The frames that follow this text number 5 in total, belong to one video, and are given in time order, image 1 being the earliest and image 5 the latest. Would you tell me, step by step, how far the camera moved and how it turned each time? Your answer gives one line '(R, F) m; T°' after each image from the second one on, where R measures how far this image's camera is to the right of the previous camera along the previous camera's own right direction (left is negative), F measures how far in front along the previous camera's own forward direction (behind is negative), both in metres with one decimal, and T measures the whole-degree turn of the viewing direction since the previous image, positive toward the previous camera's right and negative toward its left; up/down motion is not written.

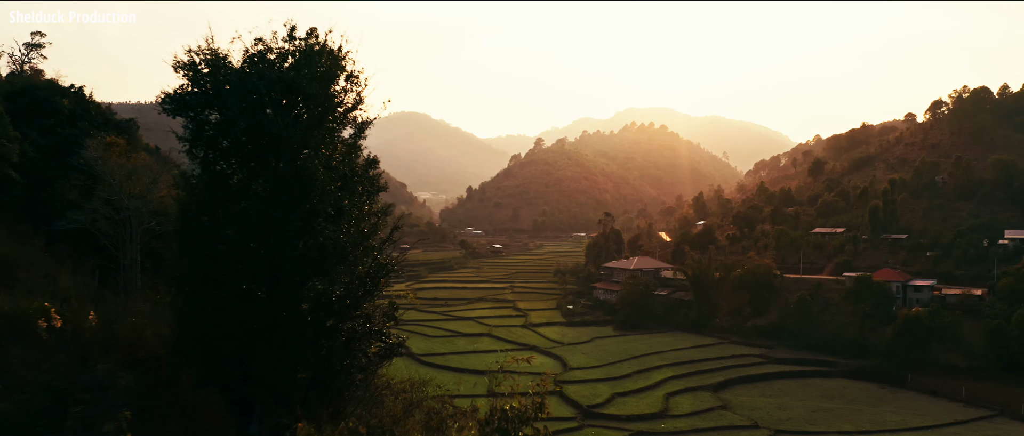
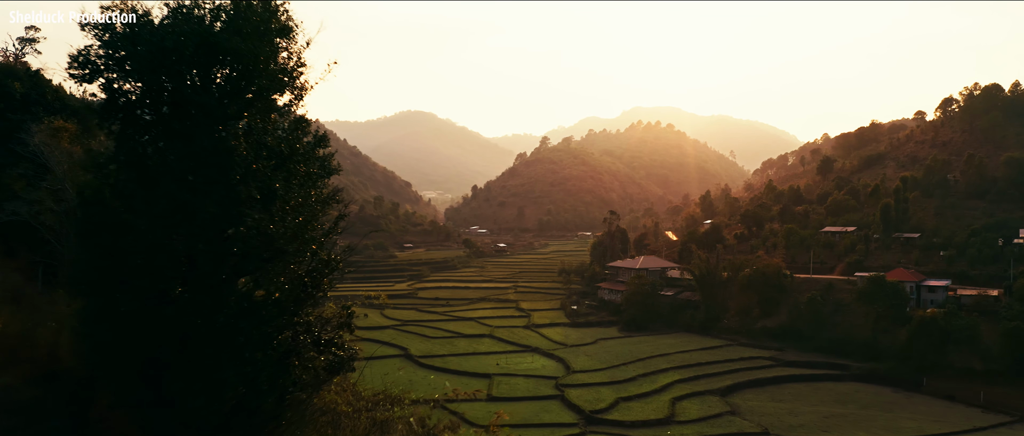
(+0.3, +1.0) m; -1°
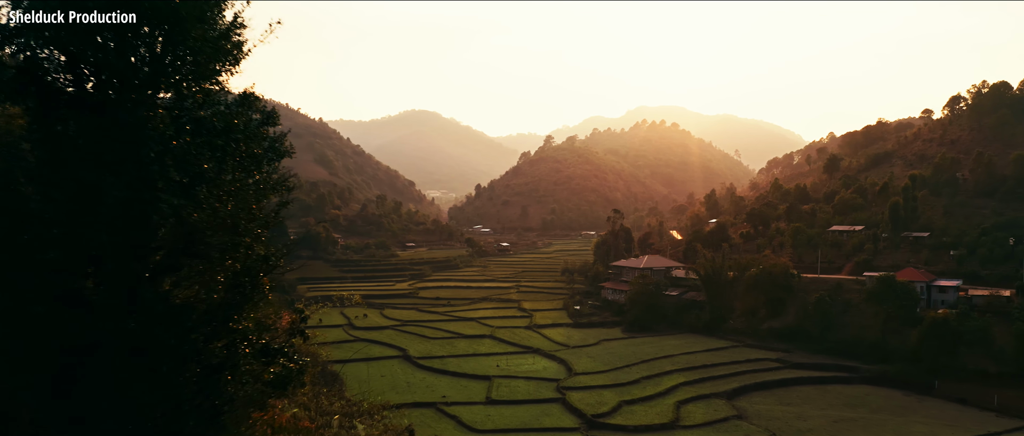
(+0.2, +0.7) m; 0°
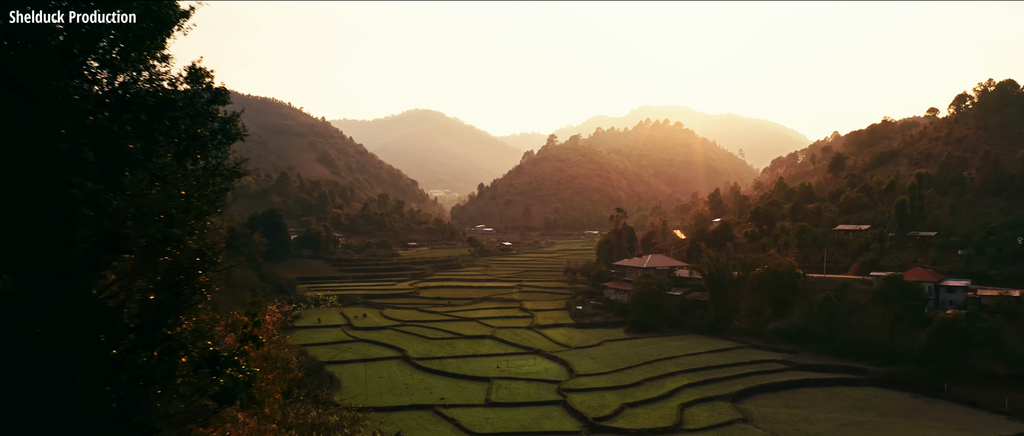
(+0.2, +0.6) m; 0°
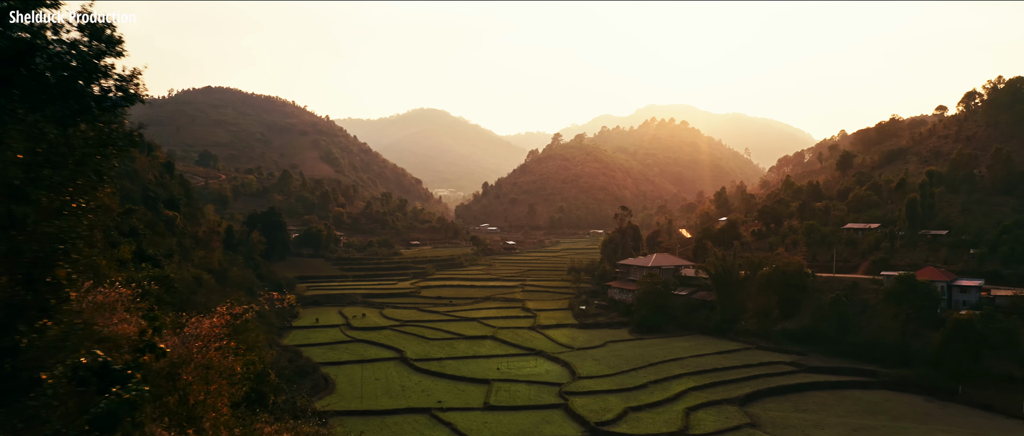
(+0.3, +0.8) m; -1°
